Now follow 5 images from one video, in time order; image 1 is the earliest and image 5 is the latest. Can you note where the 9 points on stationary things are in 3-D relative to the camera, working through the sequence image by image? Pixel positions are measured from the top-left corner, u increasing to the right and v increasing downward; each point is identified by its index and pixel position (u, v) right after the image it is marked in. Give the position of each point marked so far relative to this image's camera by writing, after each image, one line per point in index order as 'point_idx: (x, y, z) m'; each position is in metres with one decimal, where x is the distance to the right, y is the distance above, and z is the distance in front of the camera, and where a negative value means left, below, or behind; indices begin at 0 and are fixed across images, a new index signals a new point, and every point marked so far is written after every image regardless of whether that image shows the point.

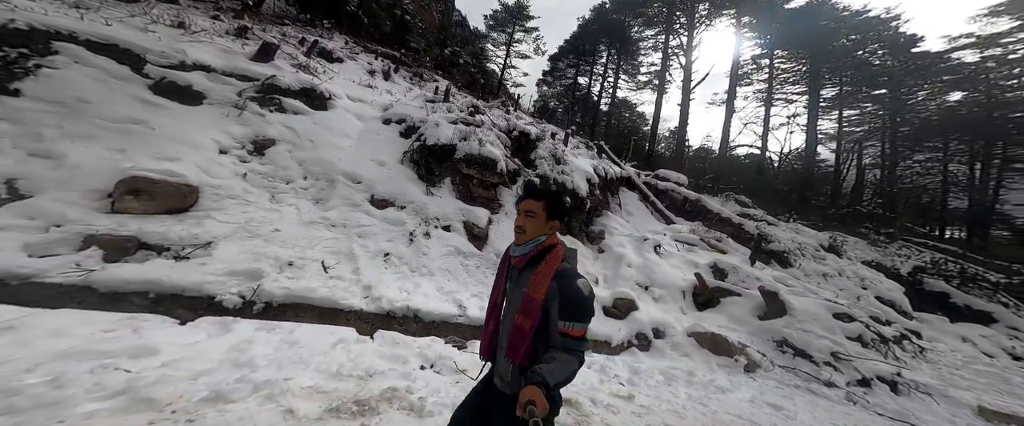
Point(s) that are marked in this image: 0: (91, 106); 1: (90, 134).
0: (-5.9, +1.5, +4.5) m
1: (-5.6, +1.0, +4.2) m
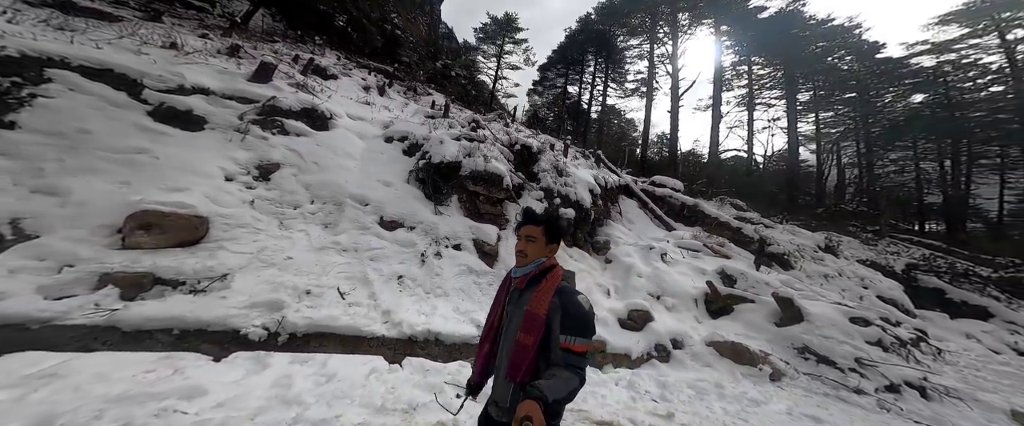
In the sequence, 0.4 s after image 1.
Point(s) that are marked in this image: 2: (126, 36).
0: (-5.6, +1.0, +4.2) m
1: (-5.3, +0.6, +4.0) m
2: (-8.1, +3.8, +7.0) m
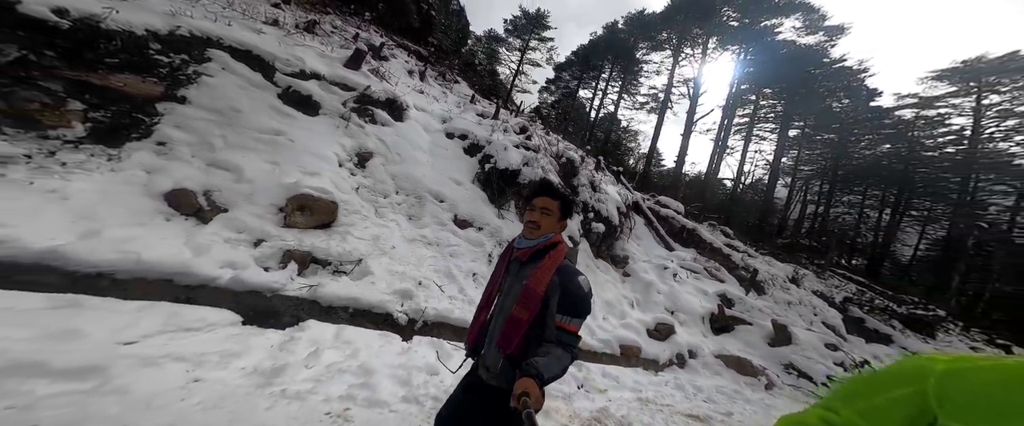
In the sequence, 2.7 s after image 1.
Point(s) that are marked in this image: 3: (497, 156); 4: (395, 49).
0: (-3.9, +1.4, +4.6) m
1: (-3.7, +0.9, +4.4) m
2: (-6.2, +4.6, +7.0) m
3: (-0.4, +1.4, +7.9) m
4: (-4.9, +6.8, +12.8) m
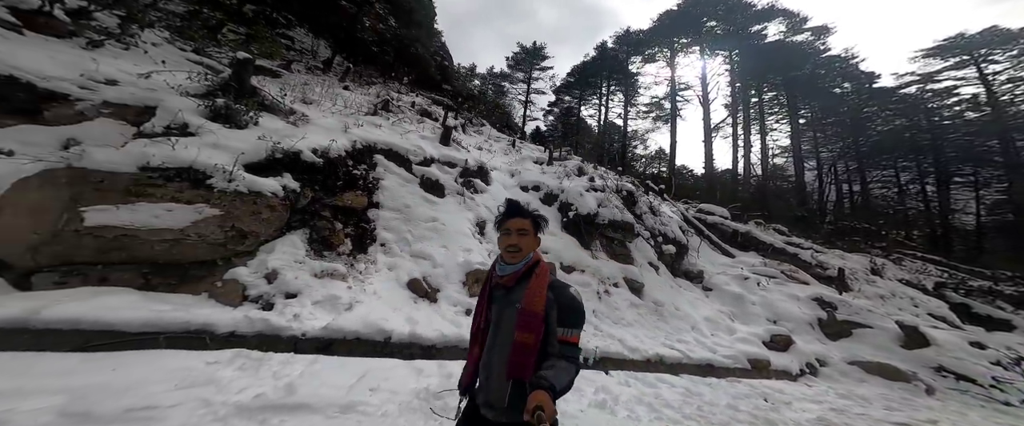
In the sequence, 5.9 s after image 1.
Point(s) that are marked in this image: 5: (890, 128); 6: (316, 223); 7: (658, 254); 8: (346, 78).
0: (-1.7, +0.1, +5.6) m
1: (-1.4, -0.4, +5.3) m
2: (-4.3, +2.7, +8.3) m
3: (+1.8, +0.3, +8.9) m
4: (-3.3, +4.7, +14.2) m
5: (+19.5, +4.2, +16.8) m
6: (-2.7, -0.1, +4.3) m
7: (+4.3, -1.2, +9.4) m
8: (-6.8, +5.5, +13.2) m
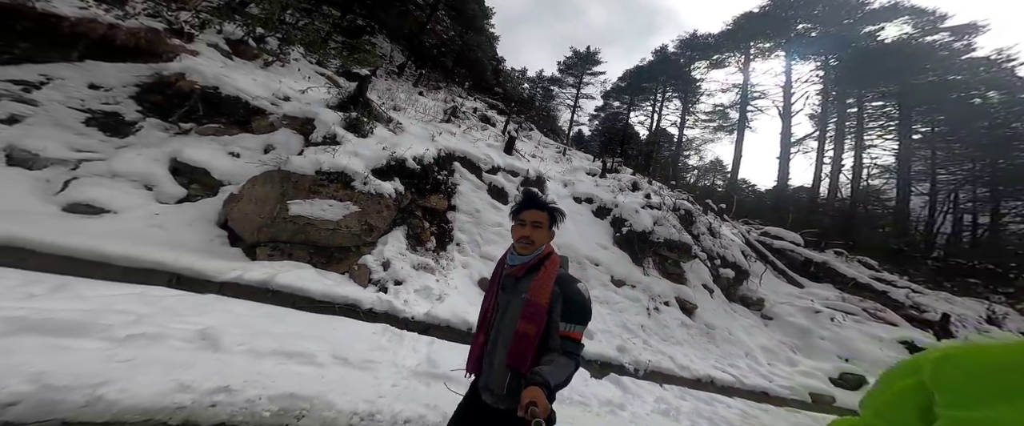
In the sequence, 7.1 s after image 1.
0: (-0.5, 0.0, +6.2) m
1: (-0.3, -0.5, +5.9) m
2: (-2.6, +2.9, +9.1) m
3: (+3.3, -0.1, +9.1) m
4: (-0.7, +4.7, +14.9) m
5: (+22.1, +2.2, +15.0) m
6: (-1.6, -0.1, +5.0) m
7: (+5.8, -1.9, +9.3) m
8: (-4.3, +5.8, +14.3) m
